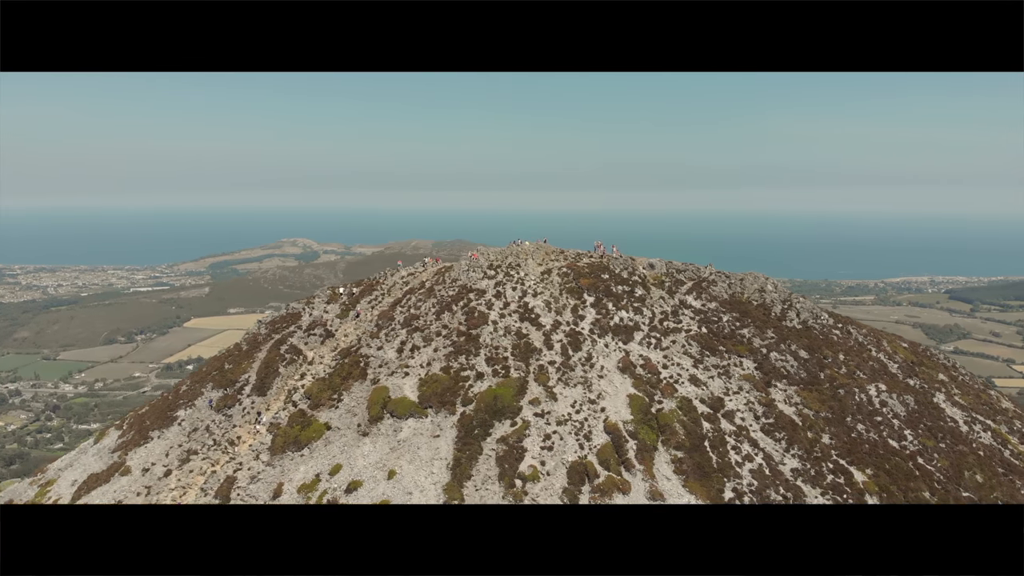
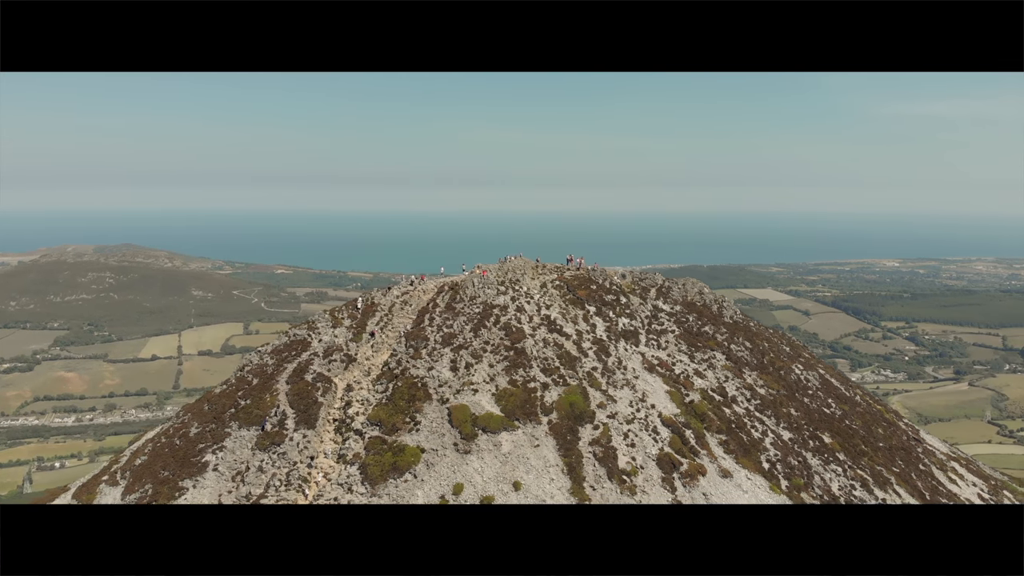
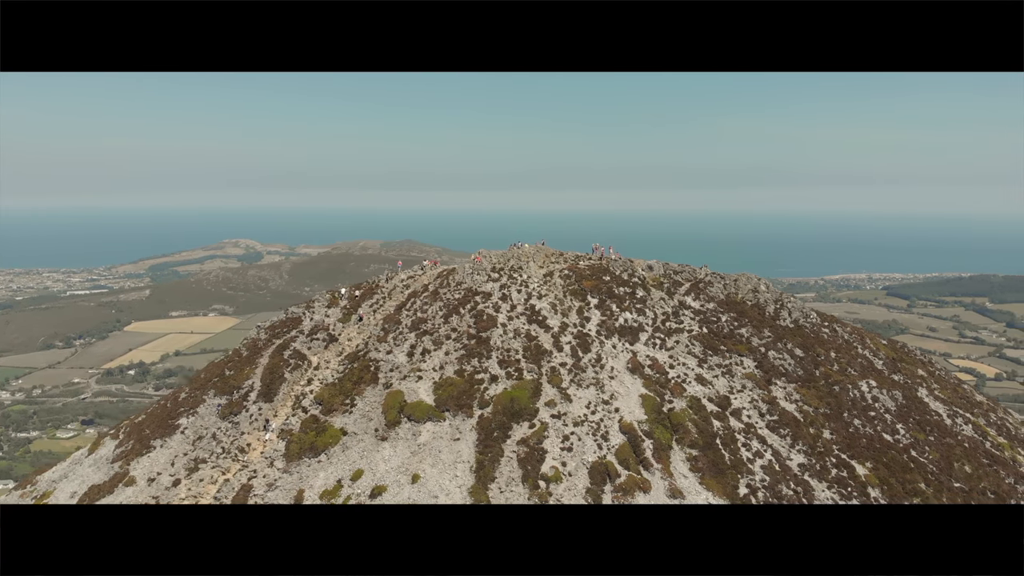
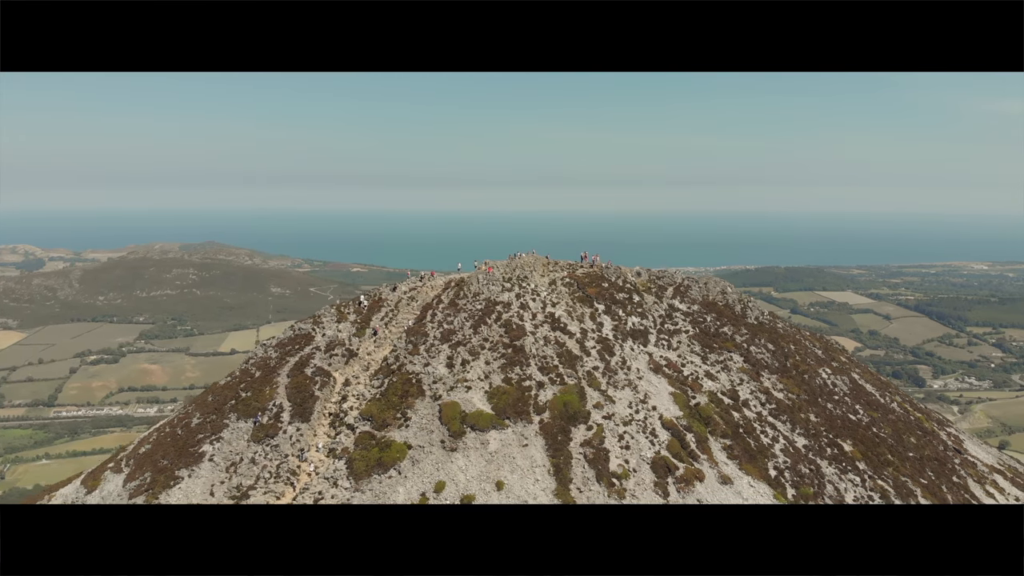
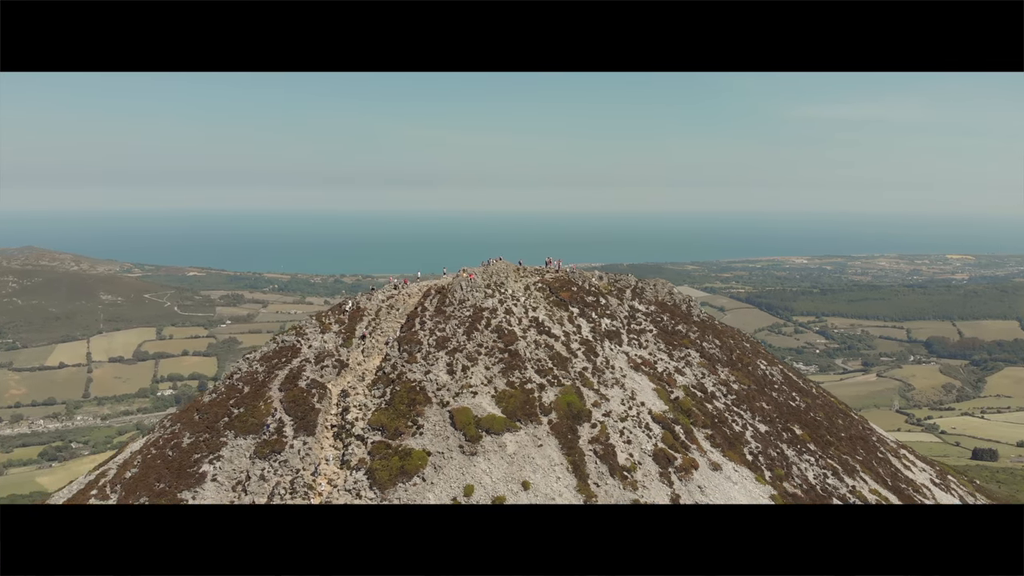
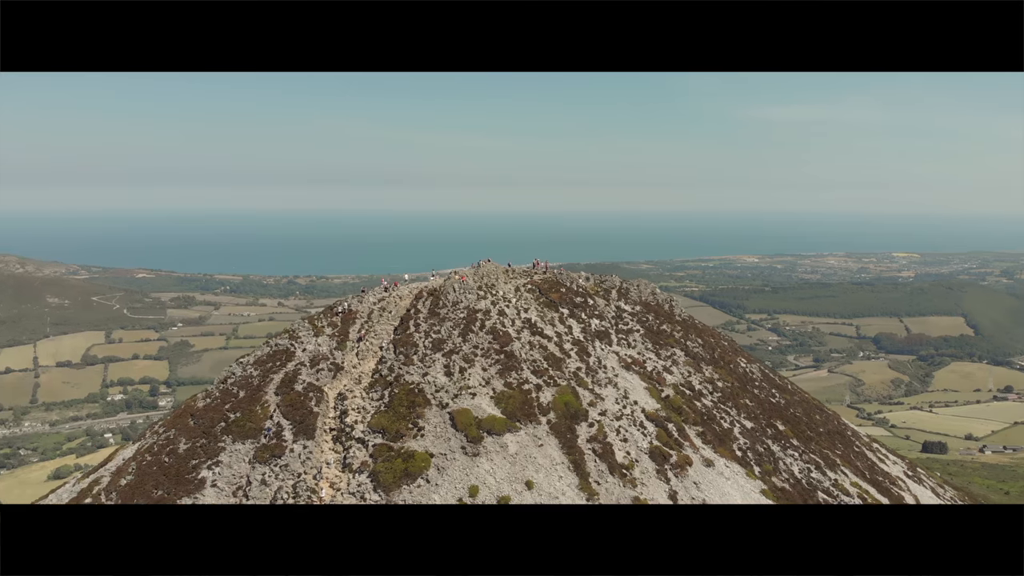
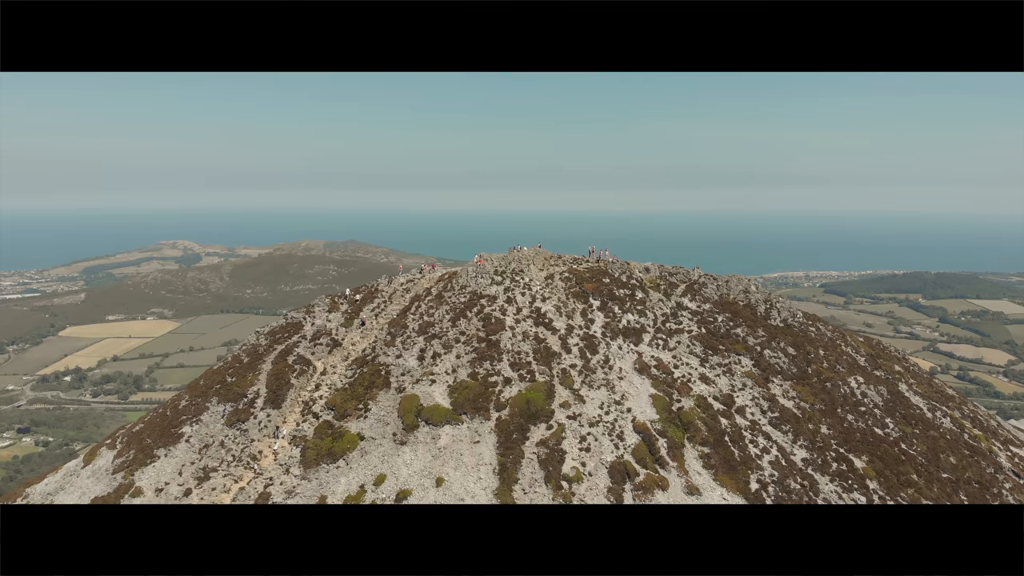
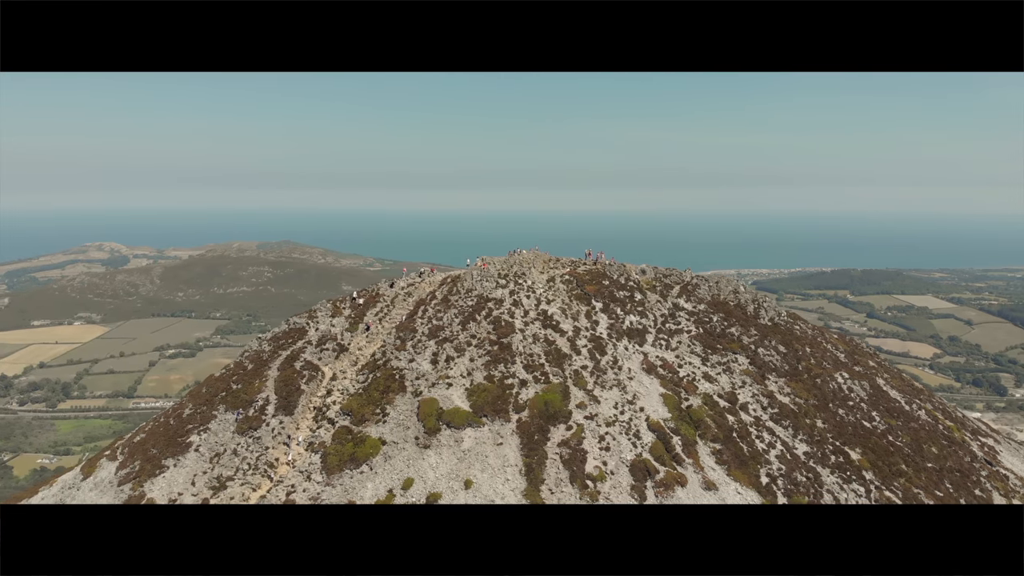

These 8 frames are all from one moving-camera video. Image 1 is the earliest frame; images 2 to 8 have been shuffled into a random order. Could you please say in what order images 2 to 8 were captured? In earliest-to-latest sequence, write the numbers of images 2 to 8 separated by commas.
3, 7, 8, 4, 2, 5, 6
